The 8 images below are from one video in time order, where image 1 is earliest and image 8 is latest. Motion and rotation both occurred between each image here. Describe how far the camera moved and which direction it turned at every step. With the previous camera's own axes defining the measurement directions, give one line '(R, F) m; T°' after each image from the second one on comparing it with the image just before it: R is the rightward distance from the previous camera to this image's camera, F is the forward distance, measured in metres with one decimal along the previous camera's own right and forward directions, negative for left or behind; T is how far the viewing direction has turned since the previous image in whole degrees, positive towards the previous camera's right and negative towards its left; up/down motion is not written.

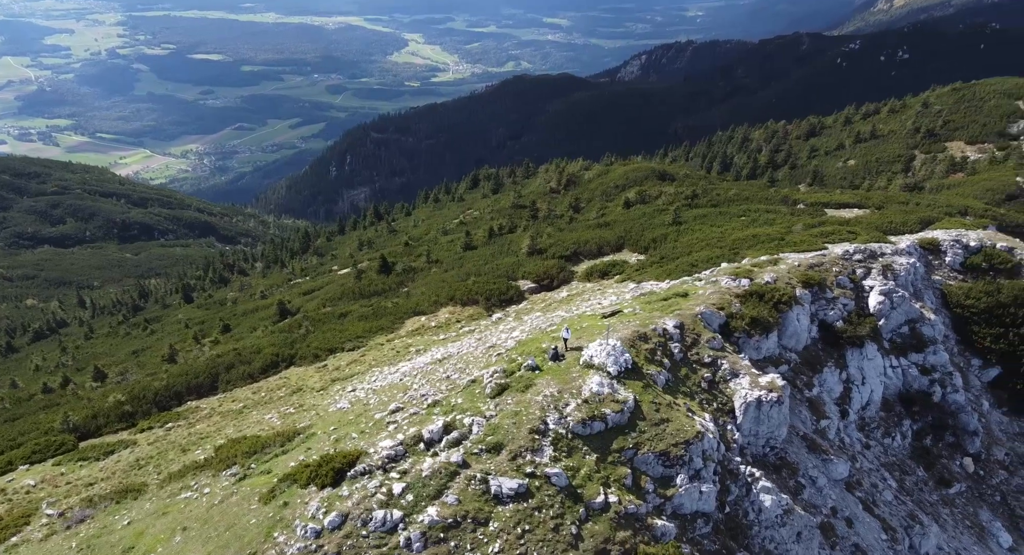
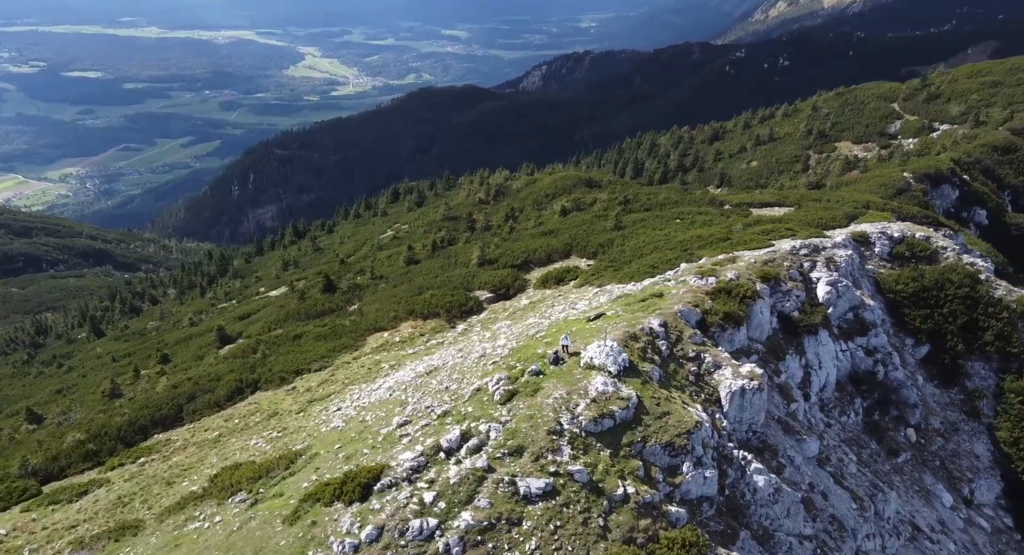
(-5.3, -1.8) m; +8°
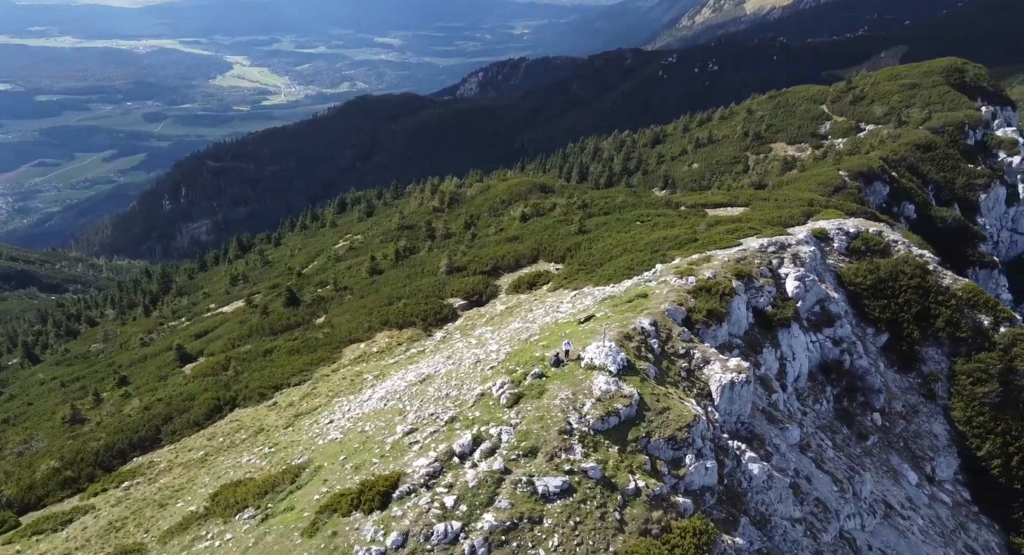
(-3.8, -1.1) m; +5°
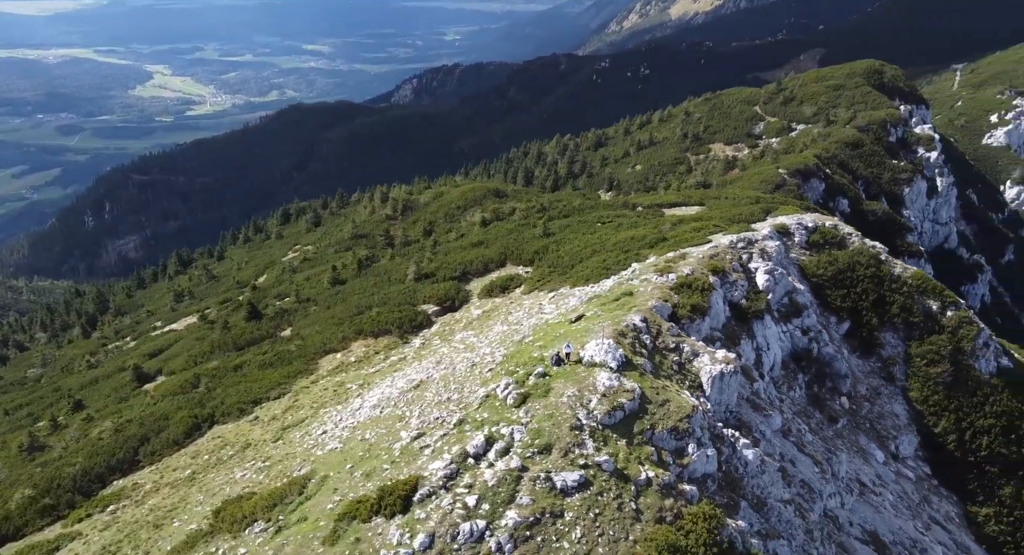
(-4.1, -0.9) m; +6°
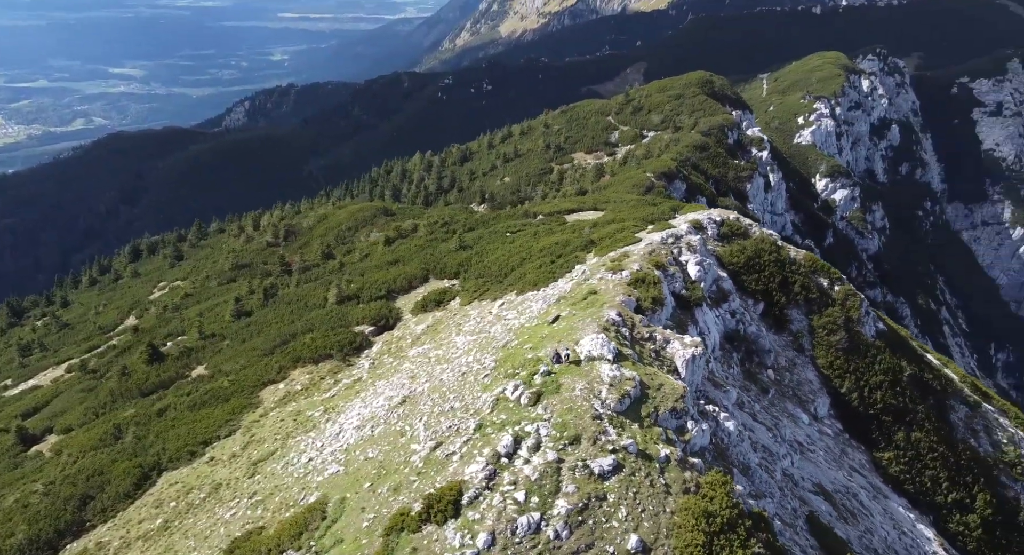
(-10.4, -0.7) m; +14°
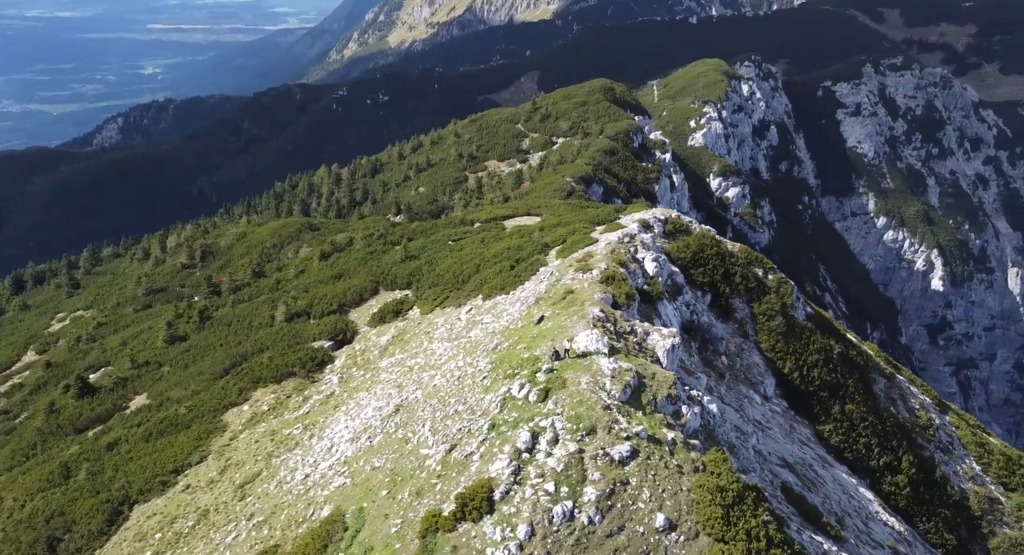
(-7.1, -0.9) m; +9°
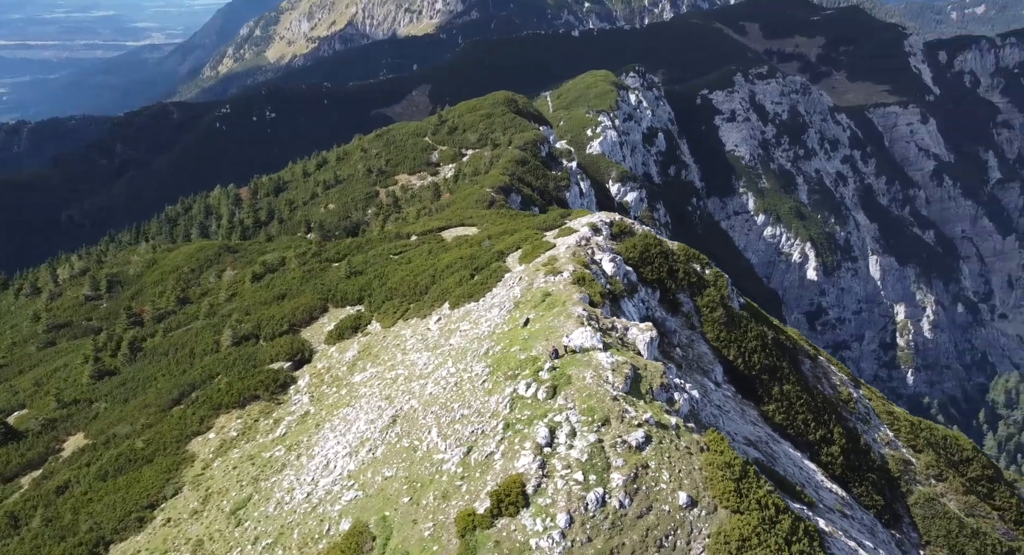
(-7.7, -1.0) m; +9°
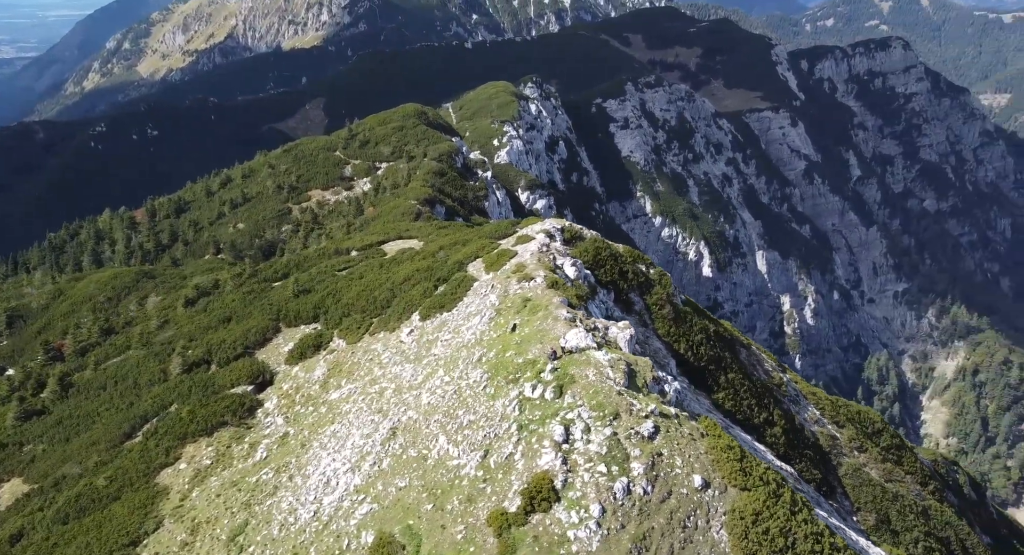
(-7.4, -0.6) m; +9°
